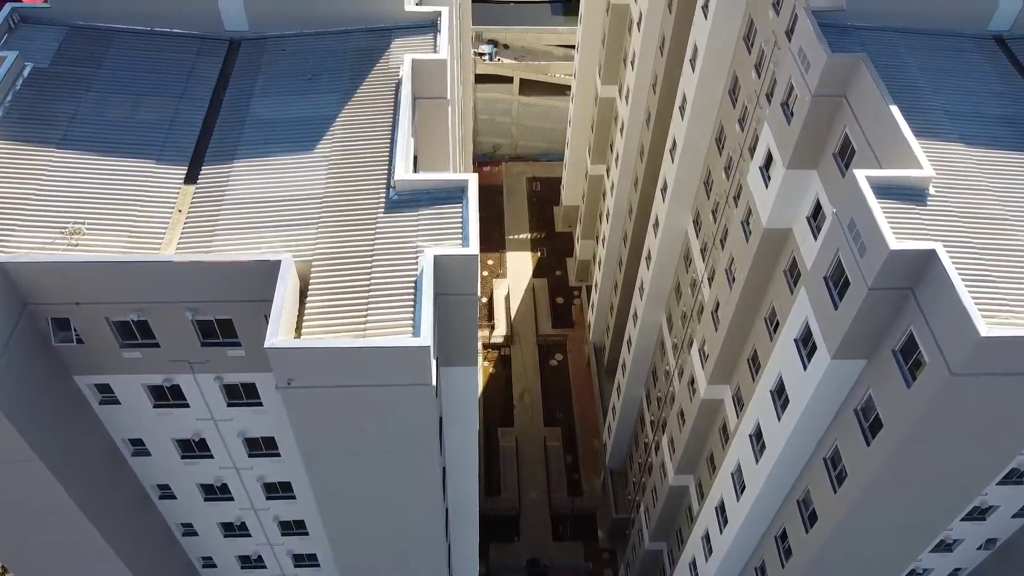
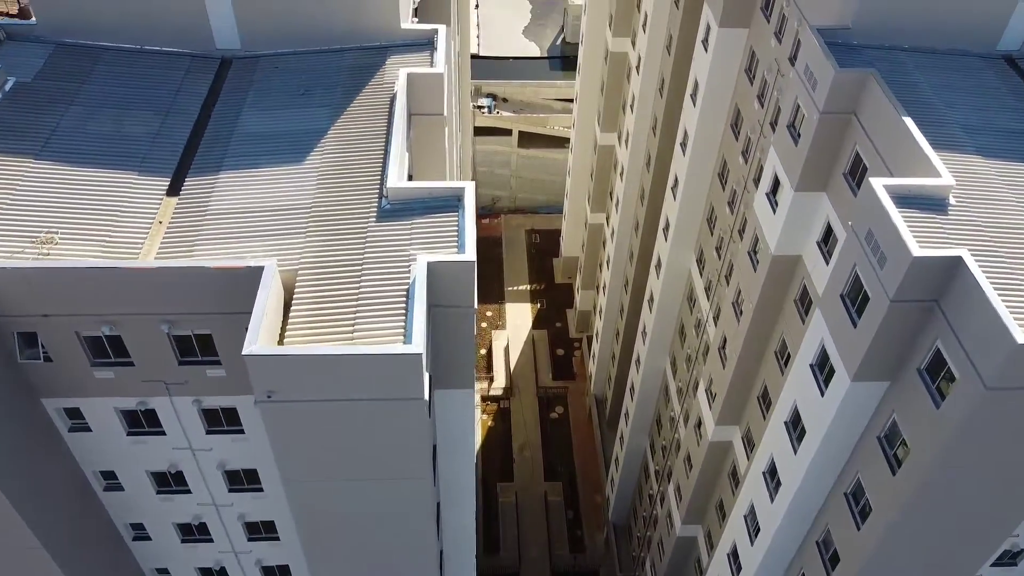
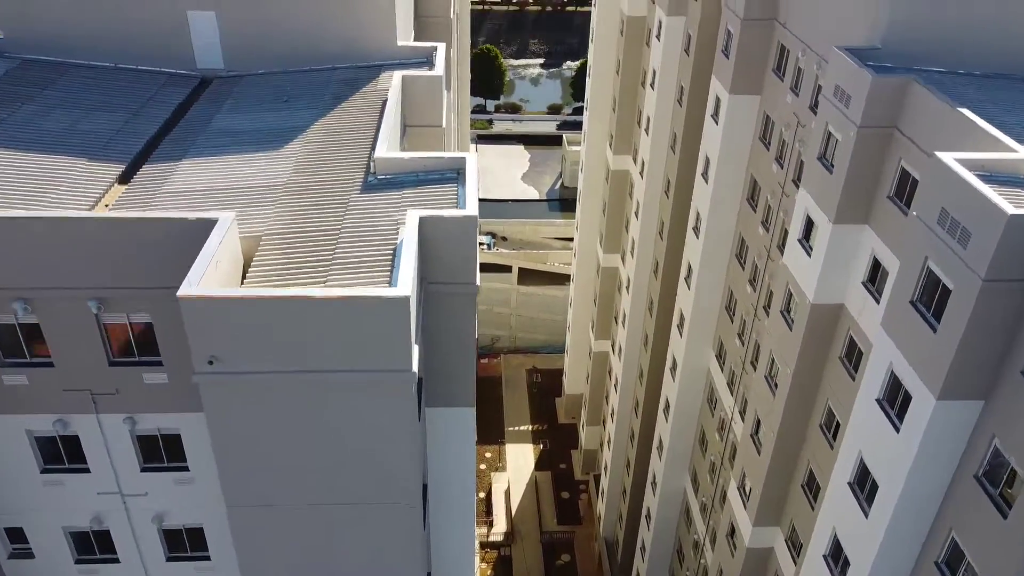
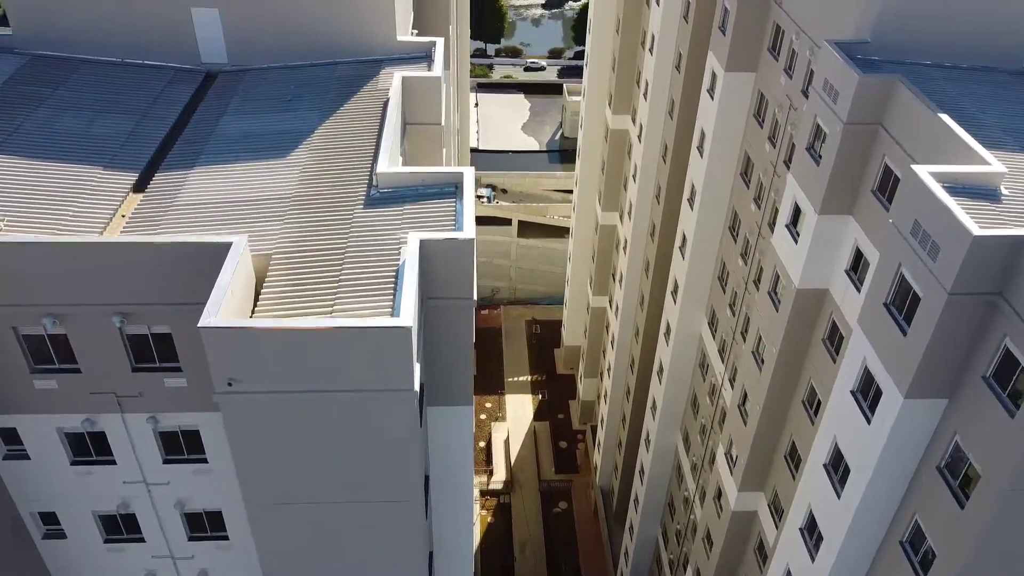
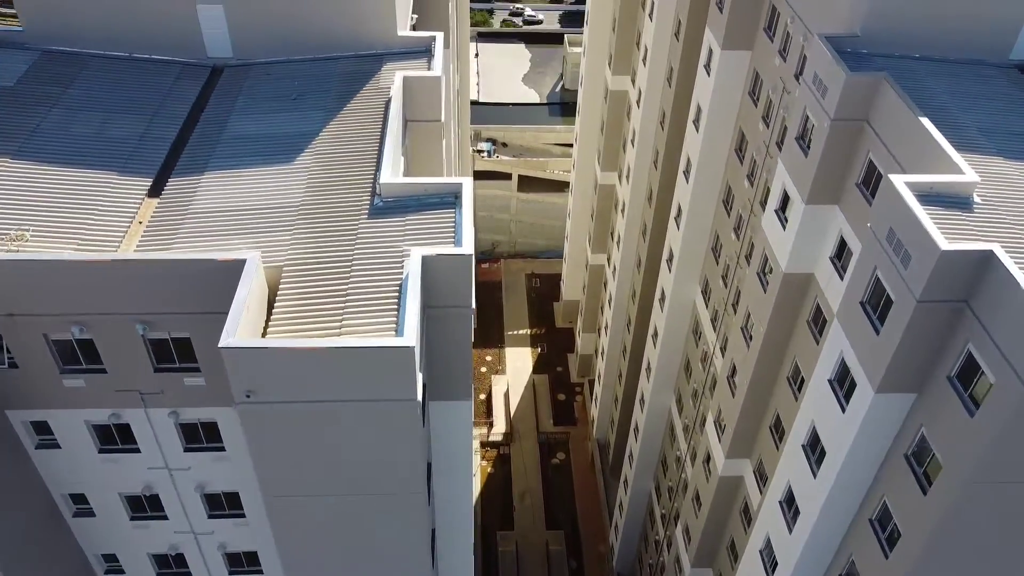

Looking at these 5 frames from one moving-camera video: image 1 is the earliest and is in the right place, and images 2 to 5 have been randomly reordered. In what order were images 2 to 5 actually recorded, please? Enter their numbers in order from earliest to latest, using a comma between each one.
2, 5, 4, 3
